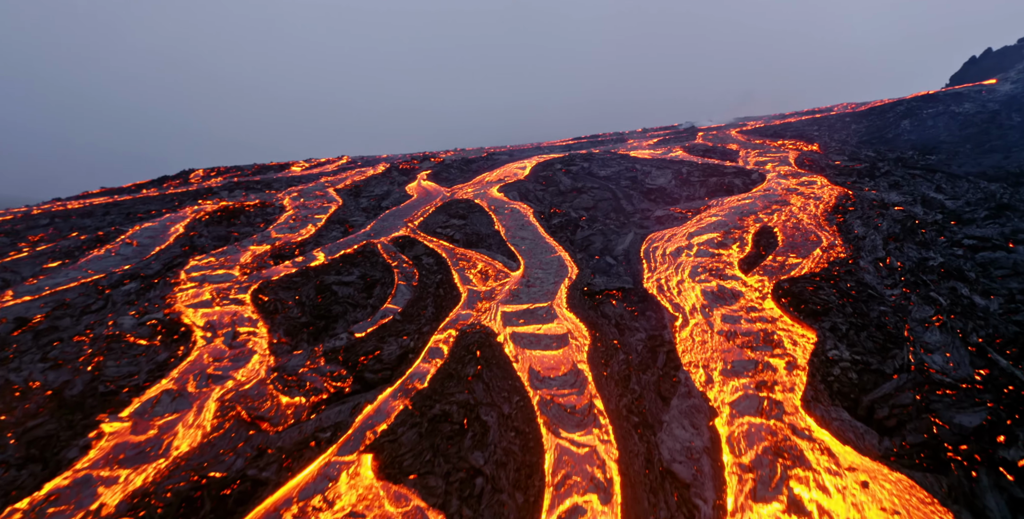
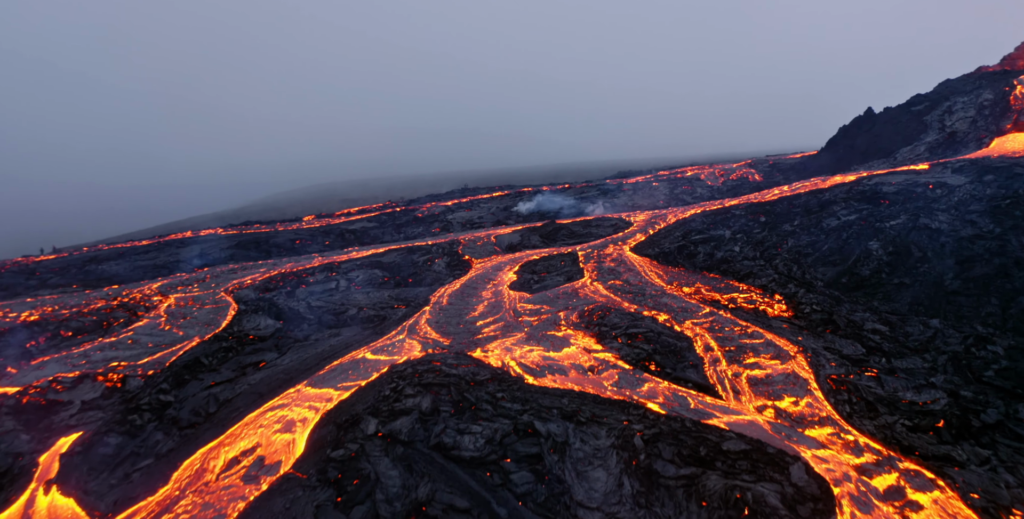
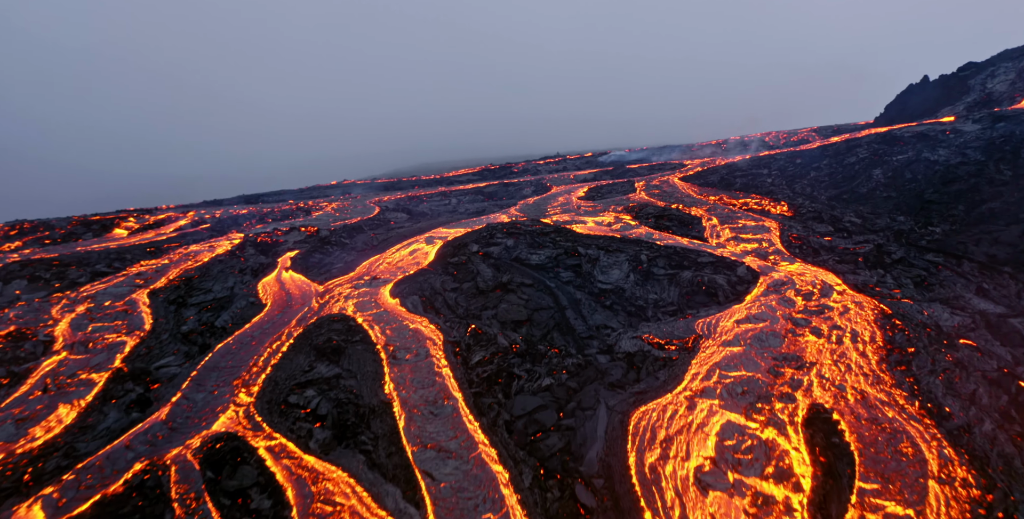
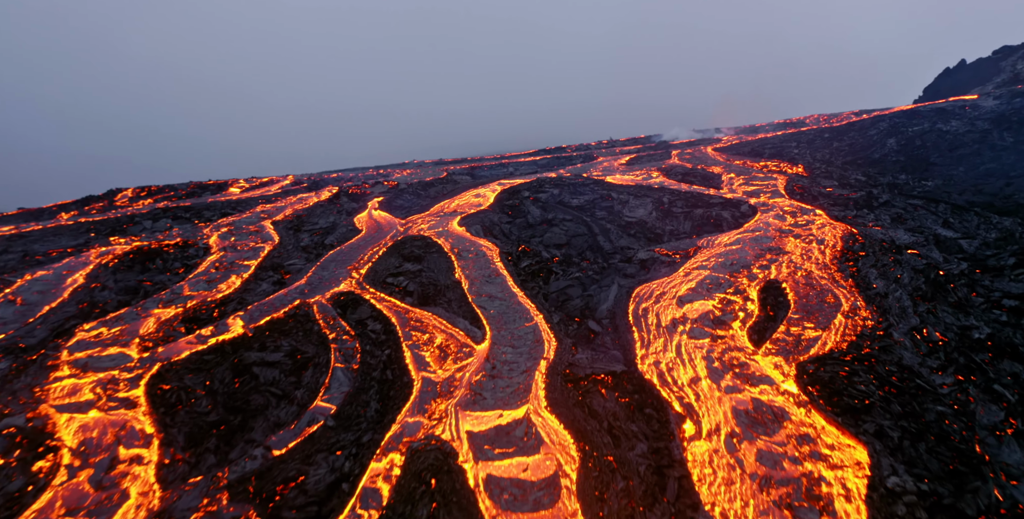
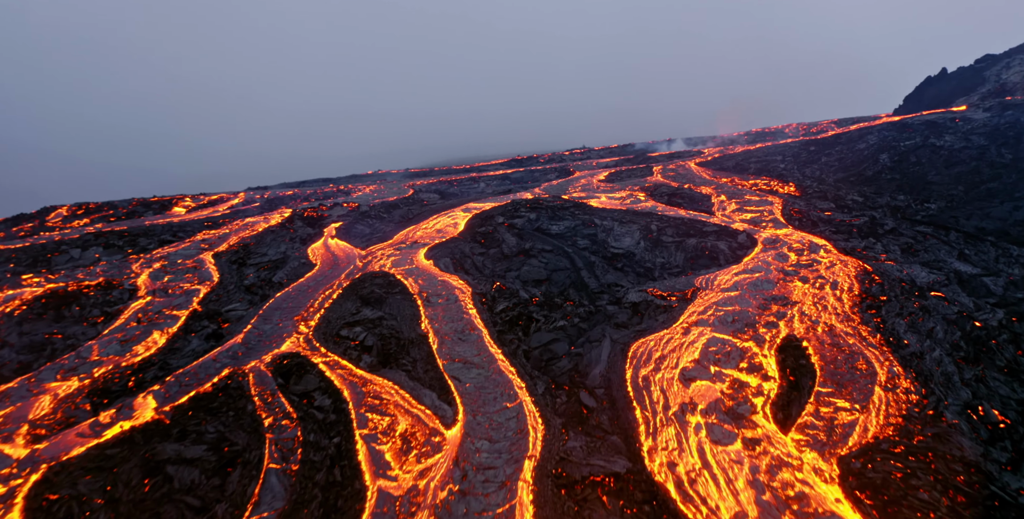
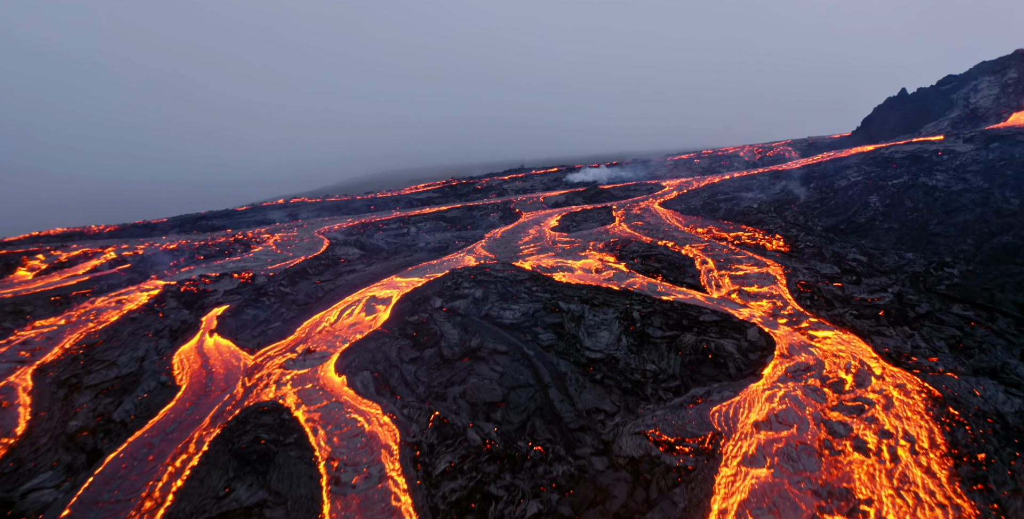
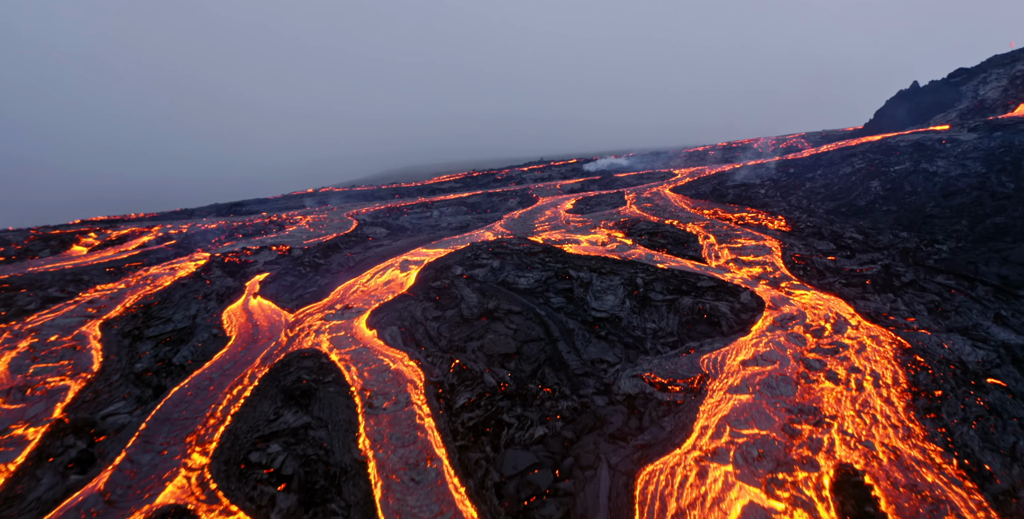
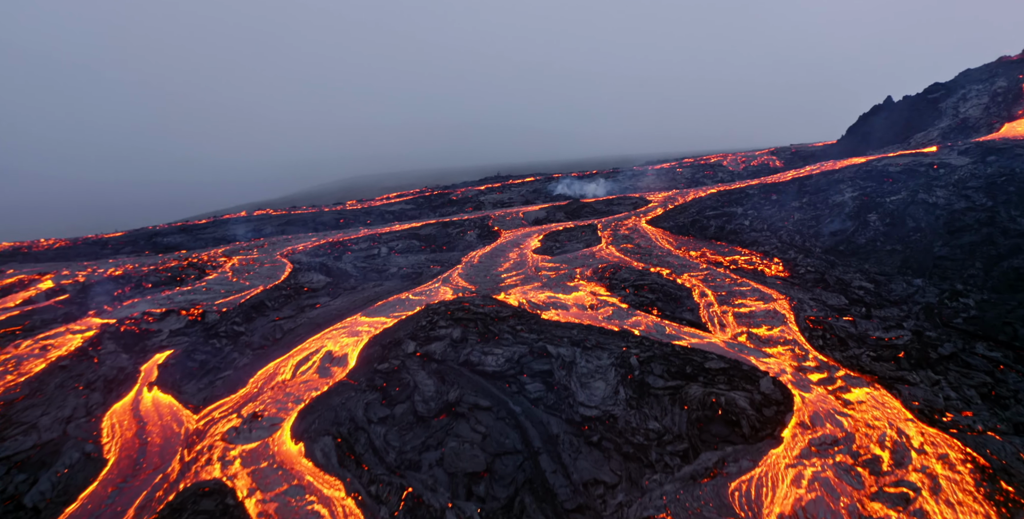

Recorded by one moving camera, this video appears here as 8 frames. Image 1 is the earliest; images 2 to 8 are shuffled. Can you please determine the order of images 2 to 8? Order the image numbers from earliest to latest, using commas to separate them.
4, 5, 3, 7, 6, 8, 2
